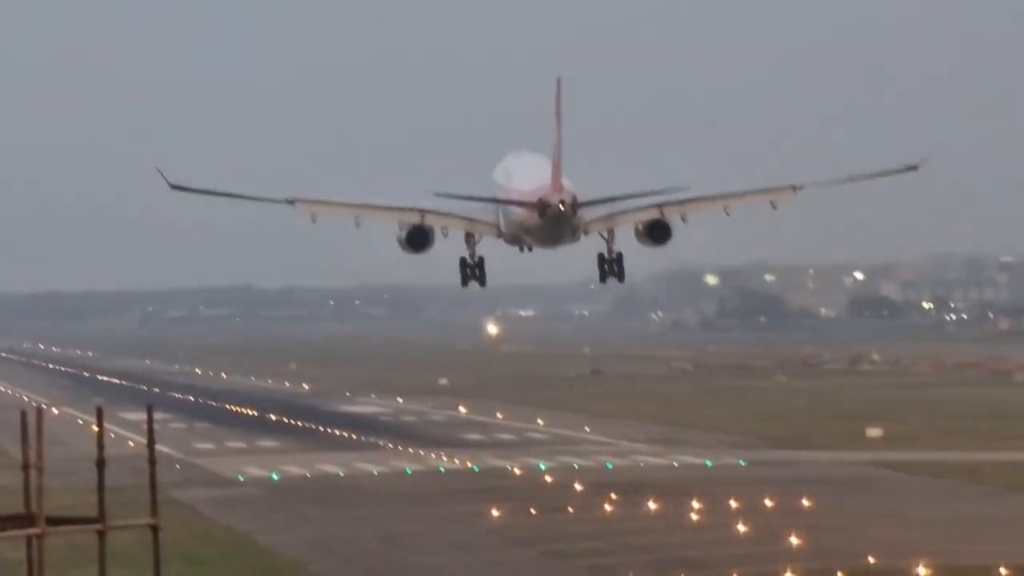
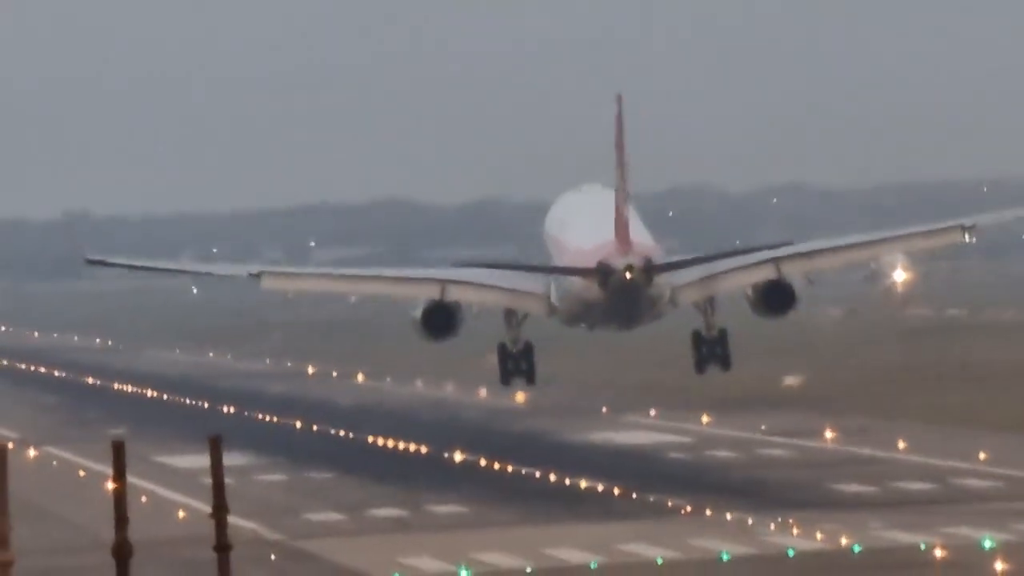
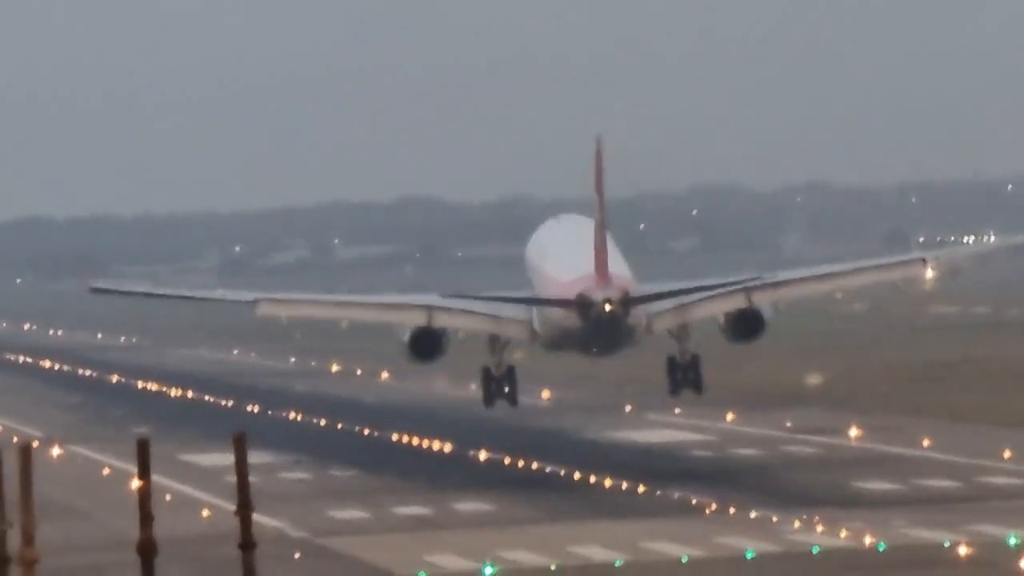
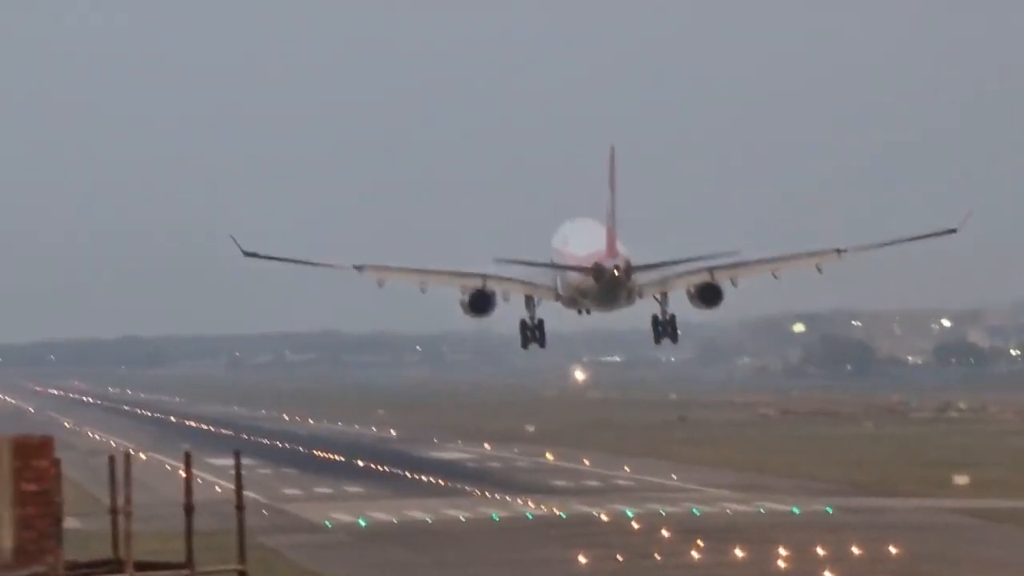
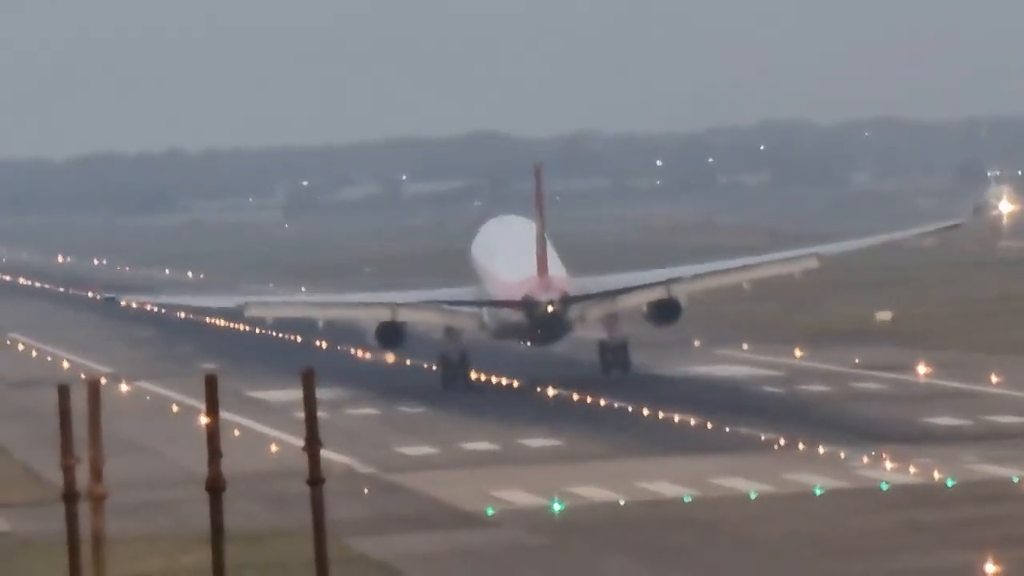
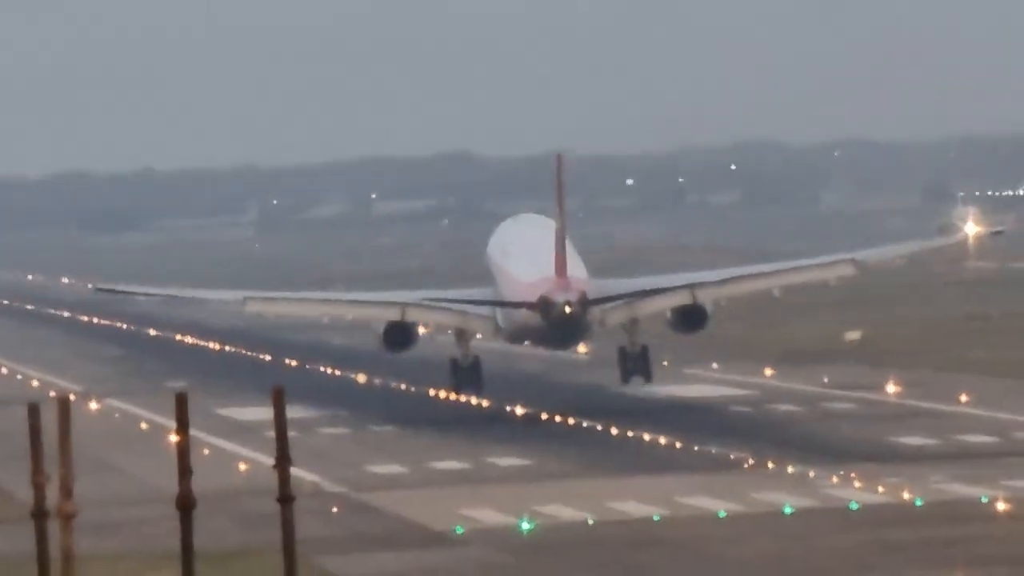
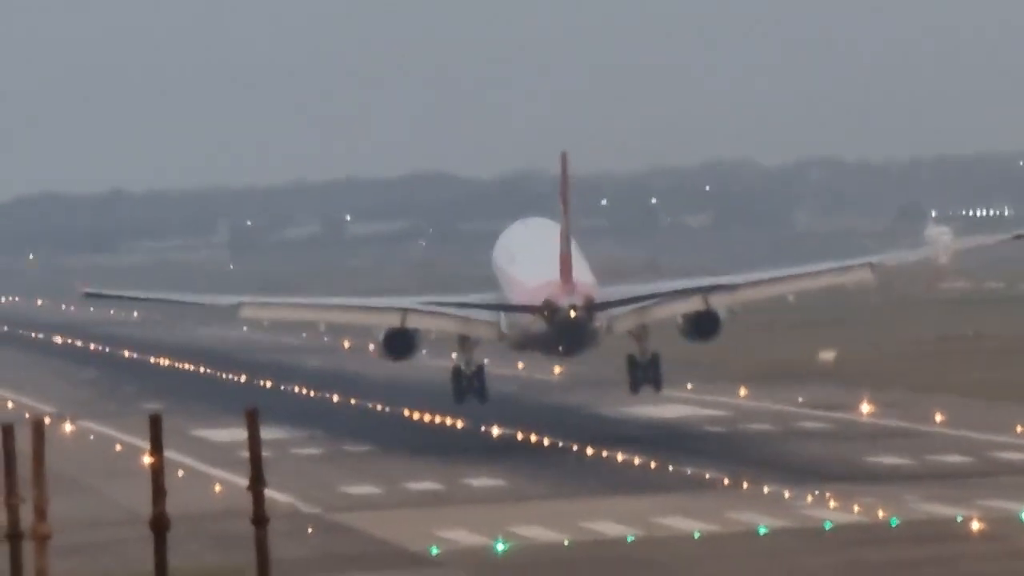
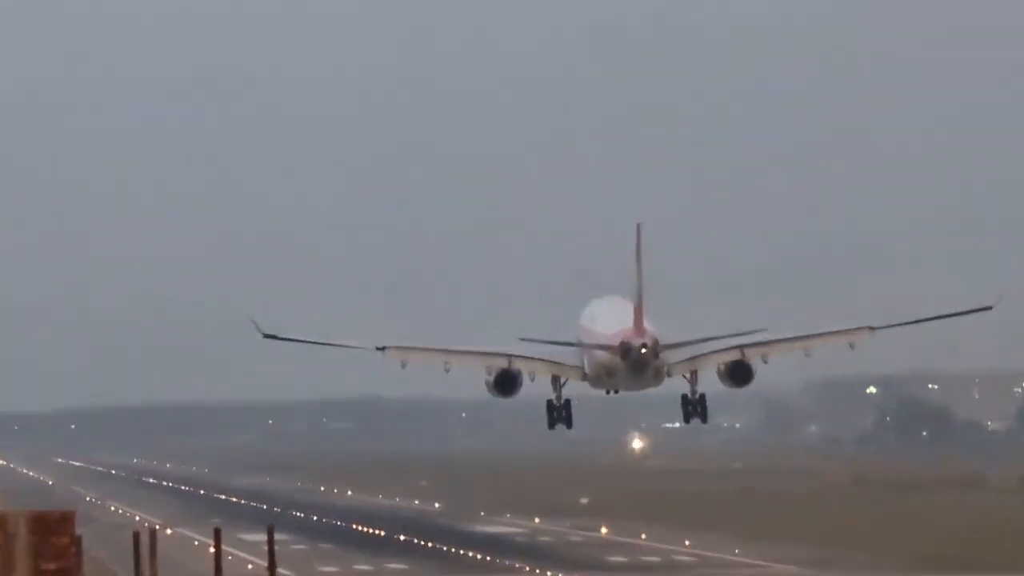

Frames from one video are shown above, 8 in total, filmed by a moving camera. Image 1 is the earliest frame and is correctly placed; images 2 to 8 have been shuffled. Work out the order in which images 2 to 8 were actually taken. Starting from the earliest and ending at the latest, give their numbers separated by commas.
4, 8, 2, 3, 7, 6, 5
